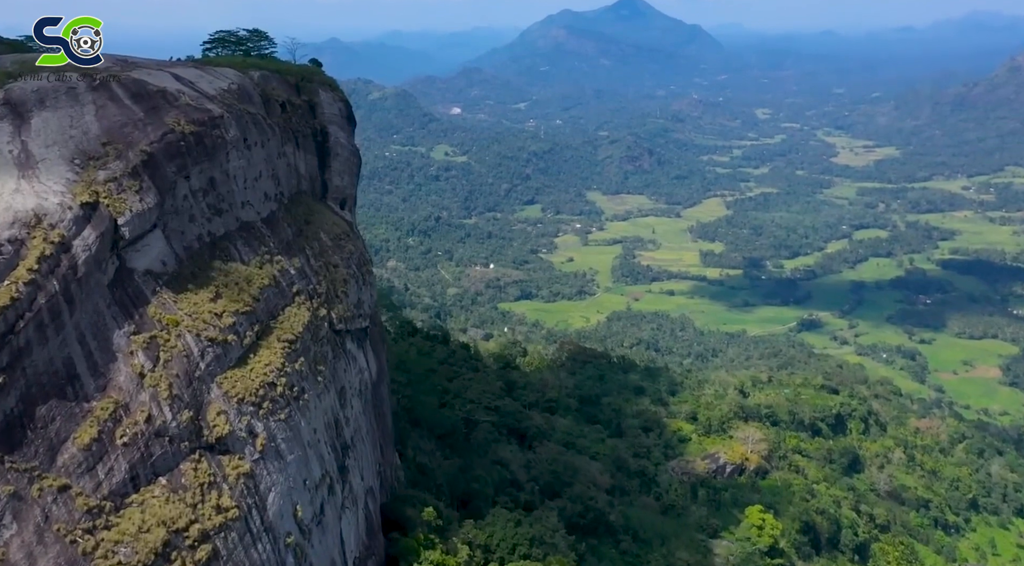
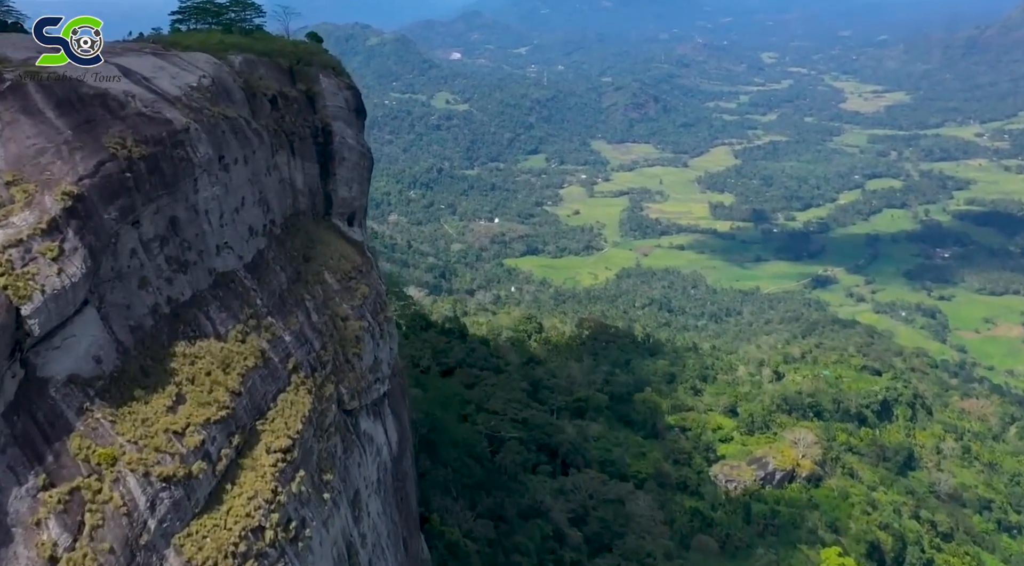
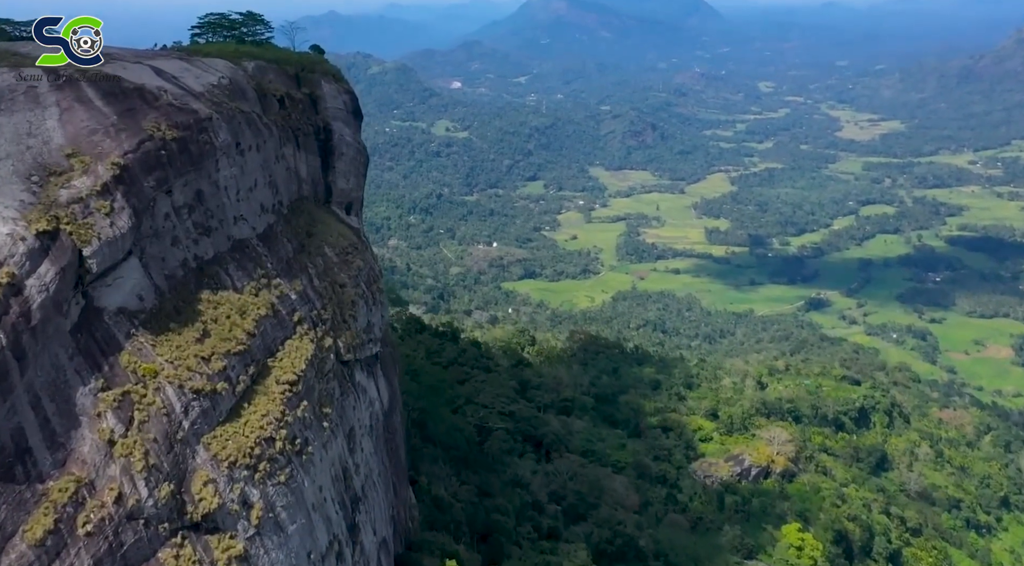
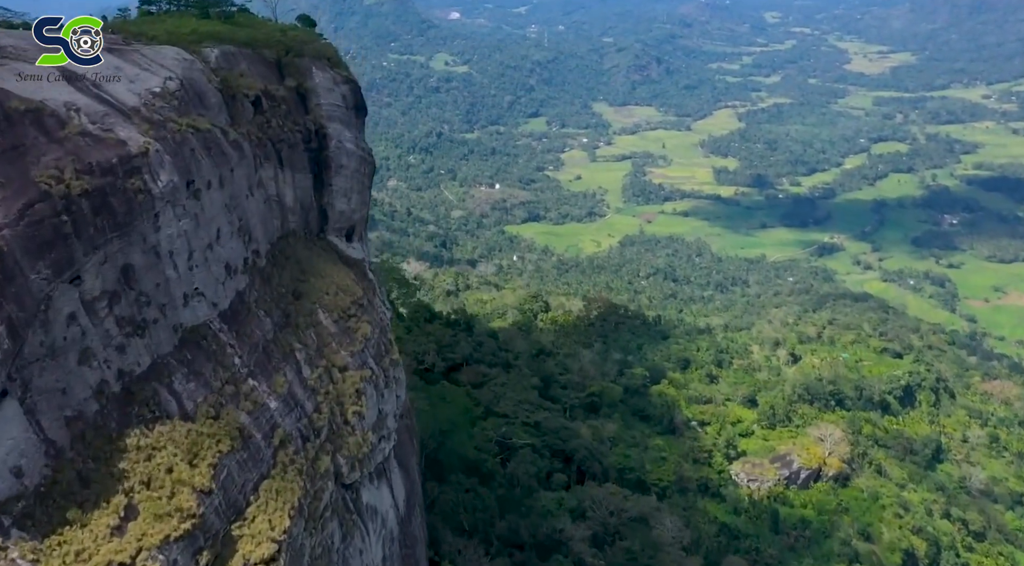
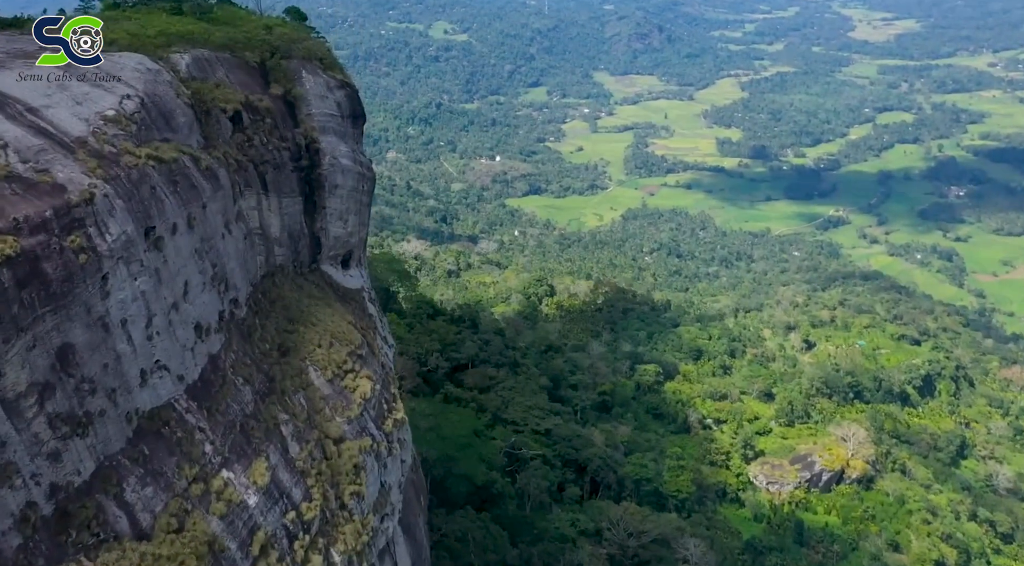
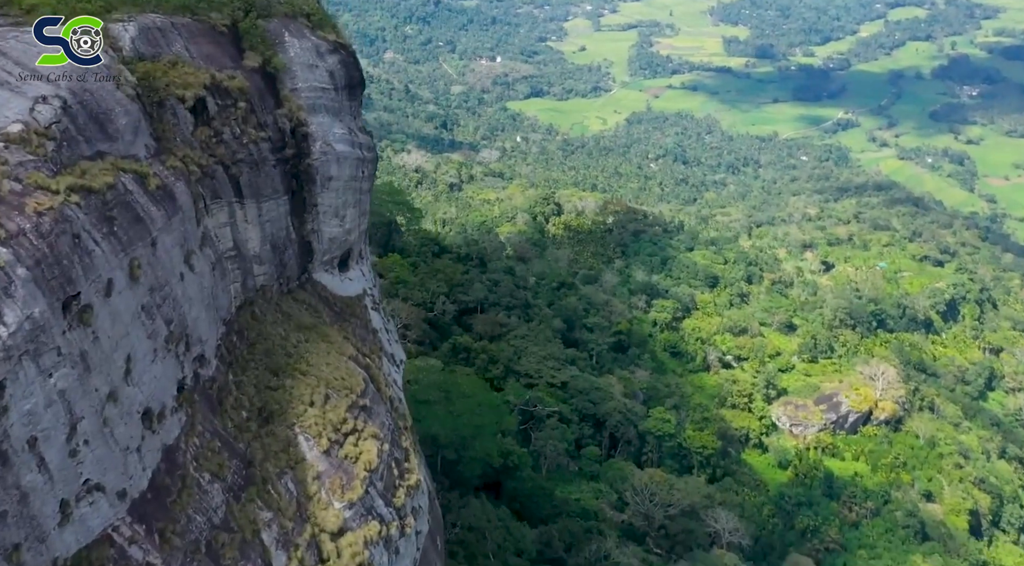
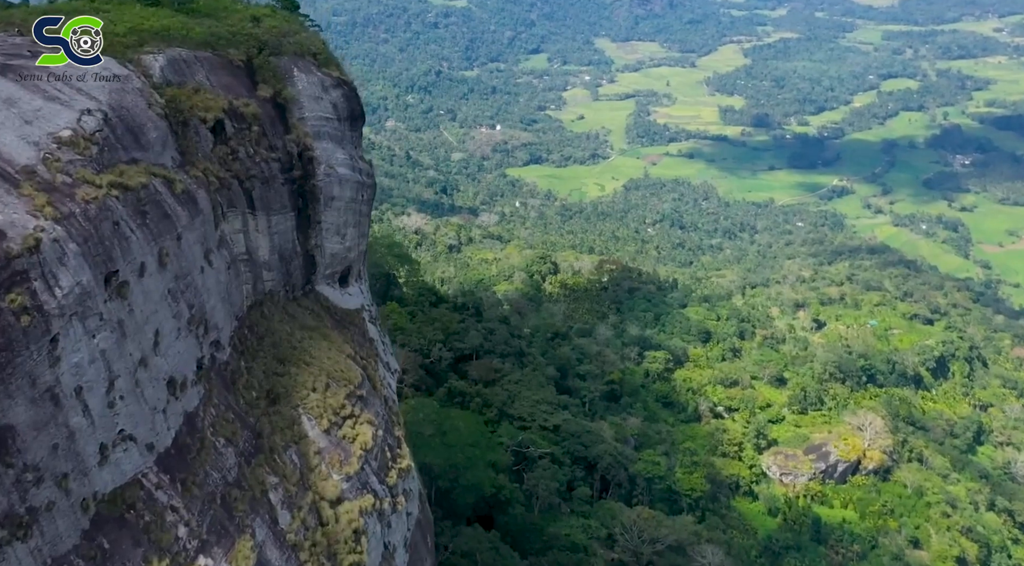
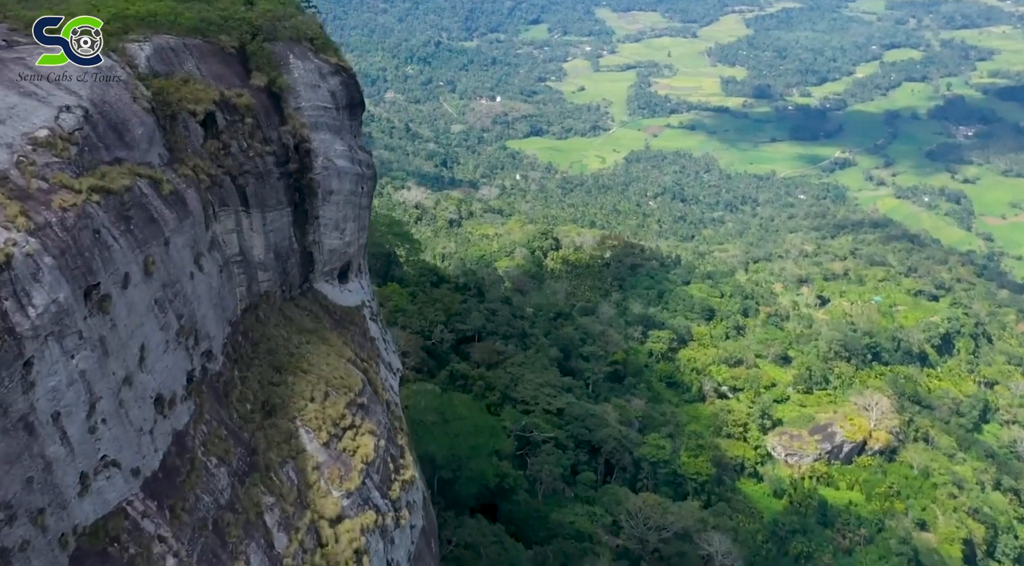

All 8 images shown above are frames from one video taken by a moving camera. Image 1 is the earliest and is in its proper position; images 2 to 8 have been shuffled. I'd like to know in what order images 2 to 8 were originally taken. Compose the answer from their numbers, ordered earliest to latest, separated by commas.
3, 2, 4, 5, 7, 8, 6
